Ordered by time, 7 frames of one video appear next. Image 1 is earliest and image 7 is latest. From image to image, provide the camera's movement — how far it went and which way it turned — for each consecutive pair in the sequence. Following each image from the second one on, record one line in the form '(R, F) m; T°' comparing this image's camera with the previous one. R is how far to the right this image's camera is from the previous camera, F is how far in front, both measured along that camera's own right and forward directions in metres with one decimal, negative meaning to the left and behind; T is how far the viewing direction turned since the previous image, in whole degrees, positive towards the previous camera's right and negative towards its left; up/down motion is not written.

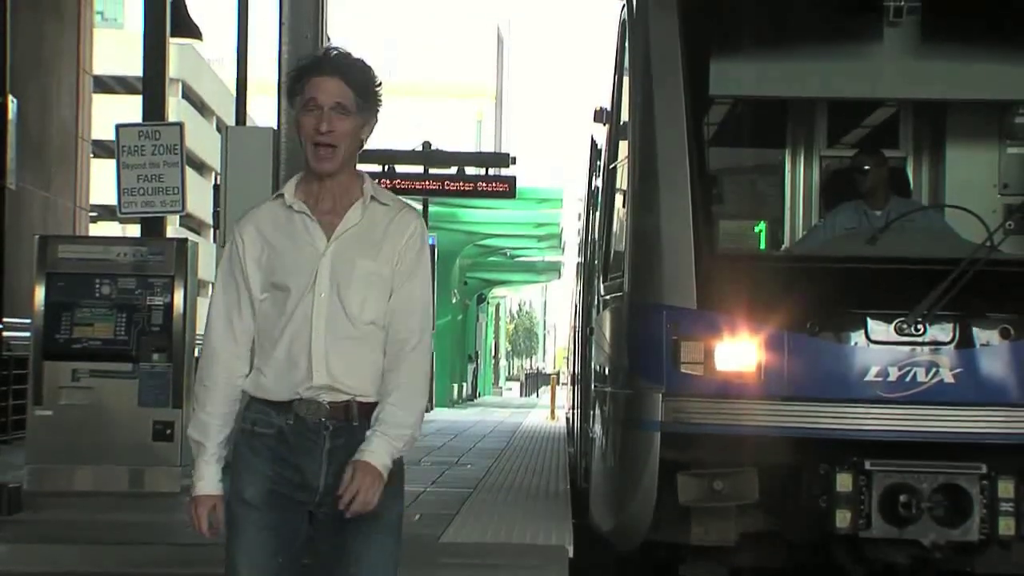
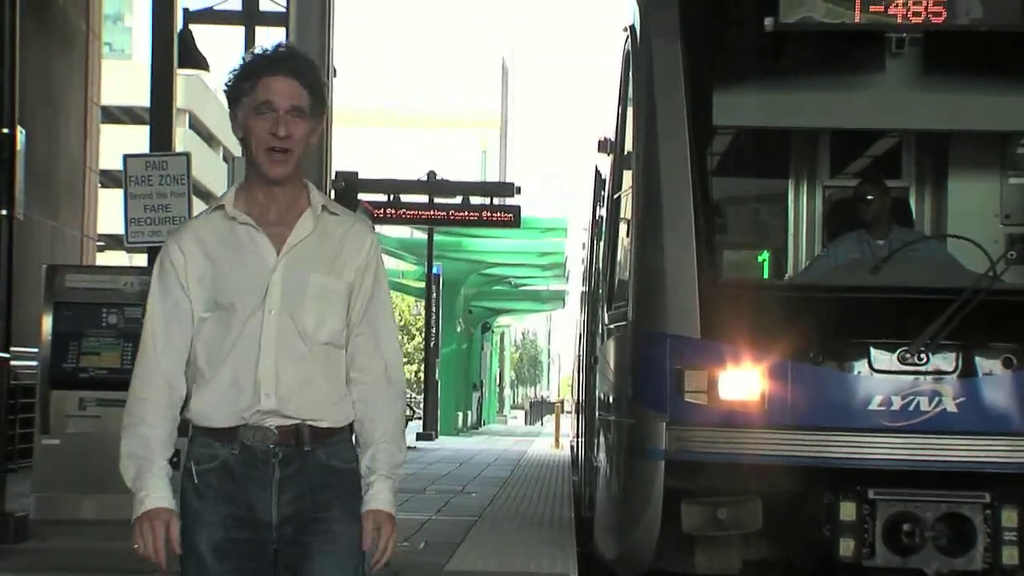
(0.0, 0.0) m; 0°
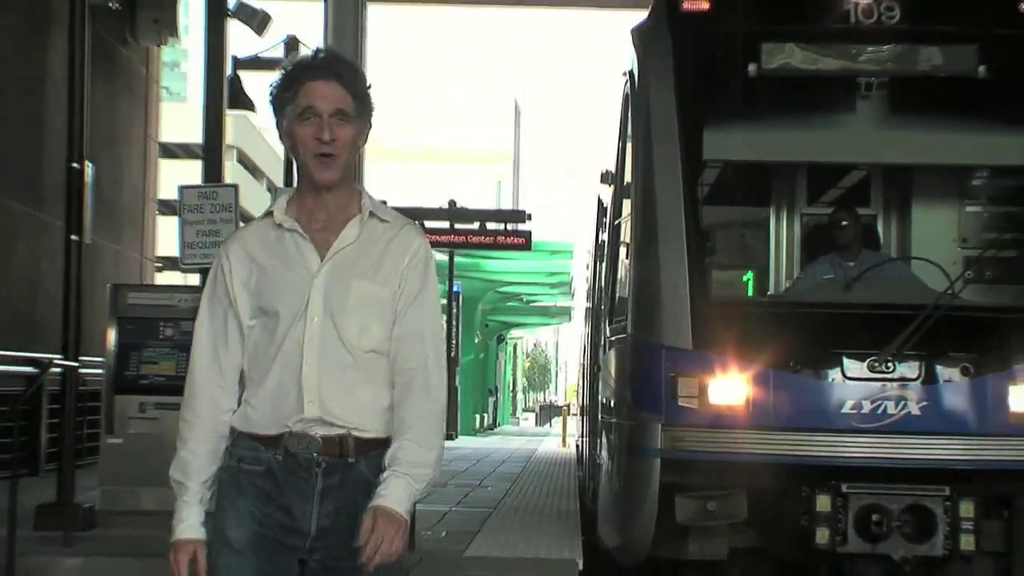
(0.0, -0.7) m; 0°
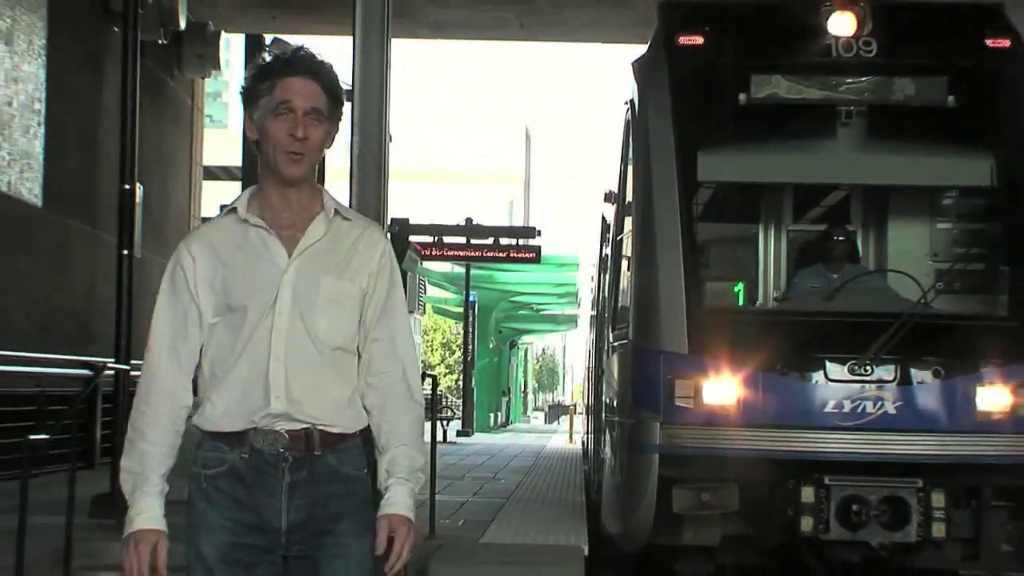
(0.0, -0.6) m; 0°
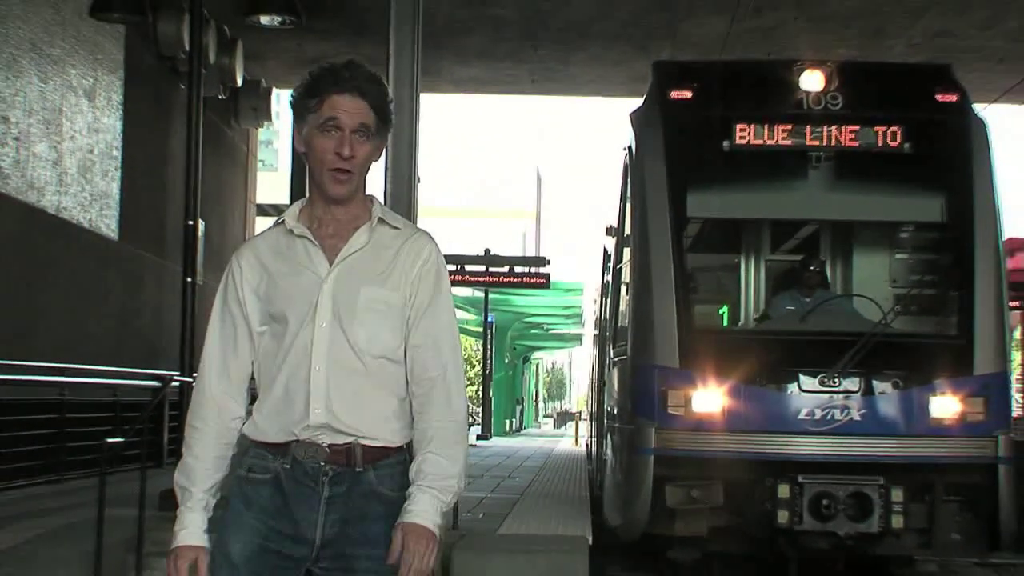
(0.0, -1.0) m; 0°
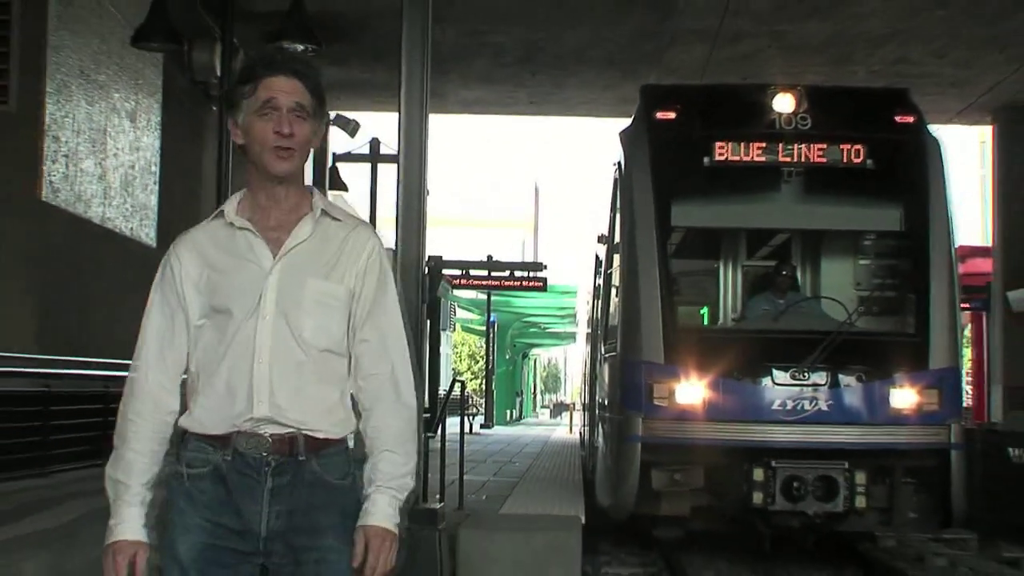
(0.0, -0.8) m; 0°
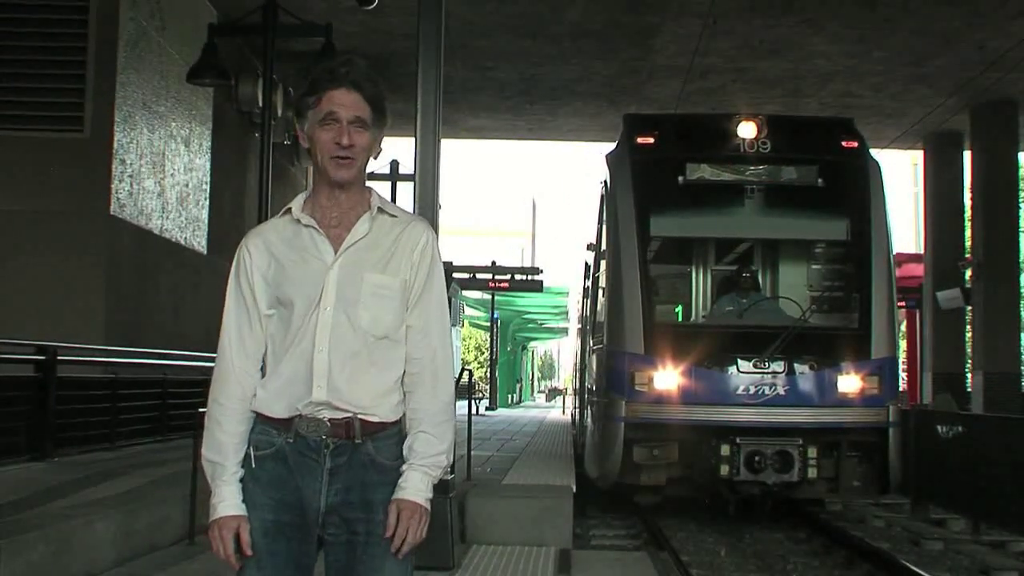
(0.0, -1.4) m; 0°
